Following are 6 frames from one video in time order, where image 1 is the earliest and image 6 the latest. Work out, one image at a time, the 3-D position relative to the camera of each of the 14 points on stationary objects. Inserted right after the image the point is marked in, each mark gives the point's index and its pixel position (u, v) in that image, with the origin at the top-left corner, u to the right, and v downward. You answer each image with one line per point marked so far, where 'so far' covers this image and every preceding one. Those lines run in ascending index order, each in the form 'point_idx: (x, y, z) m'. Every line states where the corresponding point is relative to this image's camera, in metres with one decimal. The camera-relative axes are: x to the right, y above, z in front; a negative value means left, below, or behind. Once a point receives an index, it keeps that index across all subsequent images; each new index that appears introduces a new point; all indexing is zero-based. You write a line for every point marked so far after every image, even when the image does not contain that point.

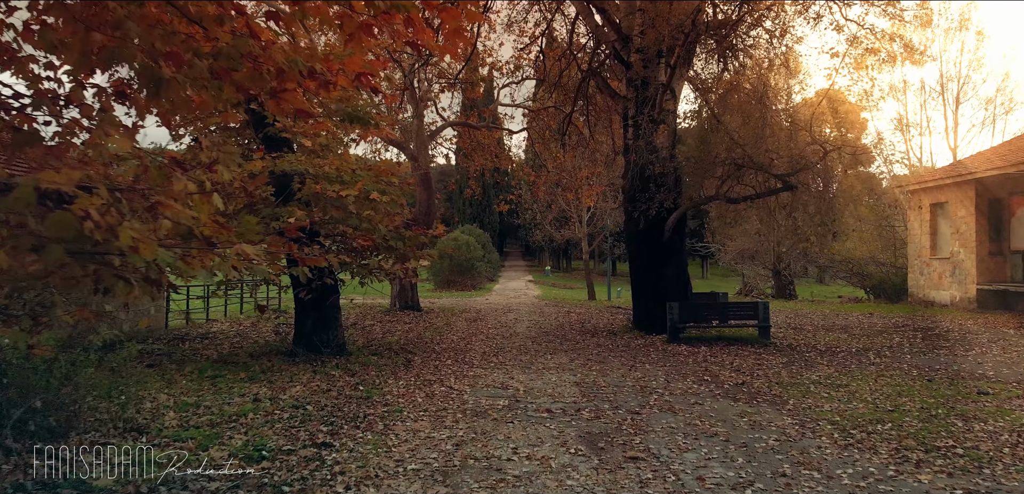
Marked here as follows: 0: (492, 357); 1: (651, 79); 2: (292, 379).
0: (-0.3, -1.7, +9.1) m
1: (+2.8, +3.3, +11.5) m
2: (-3.0, -1.8, +7.9) m
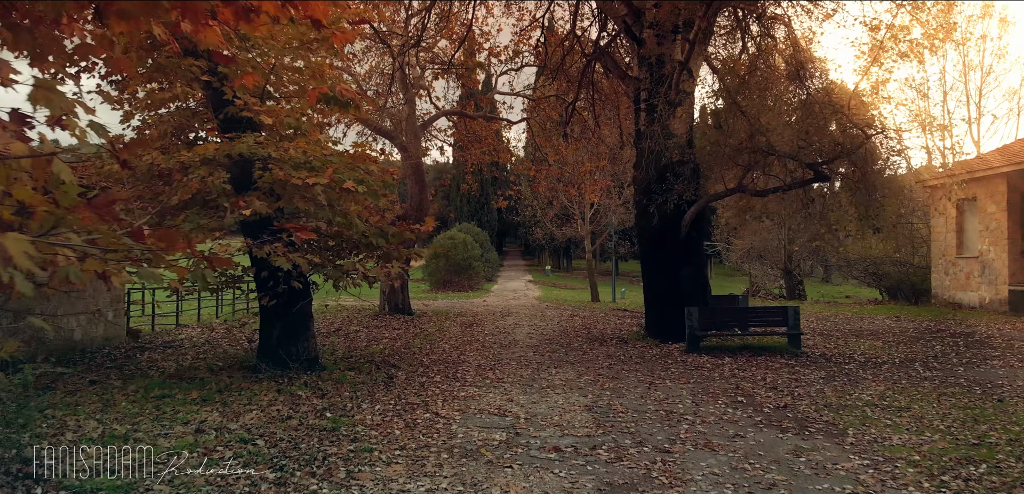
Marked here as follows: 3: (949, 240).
0: (-0.3, -1.7, +7.8) m
1: (+2.7, +3.4, +10.3) m
2: (-3.0, -1.8, +6.7) m
3: (+14.1, +0.2, +18.9) m
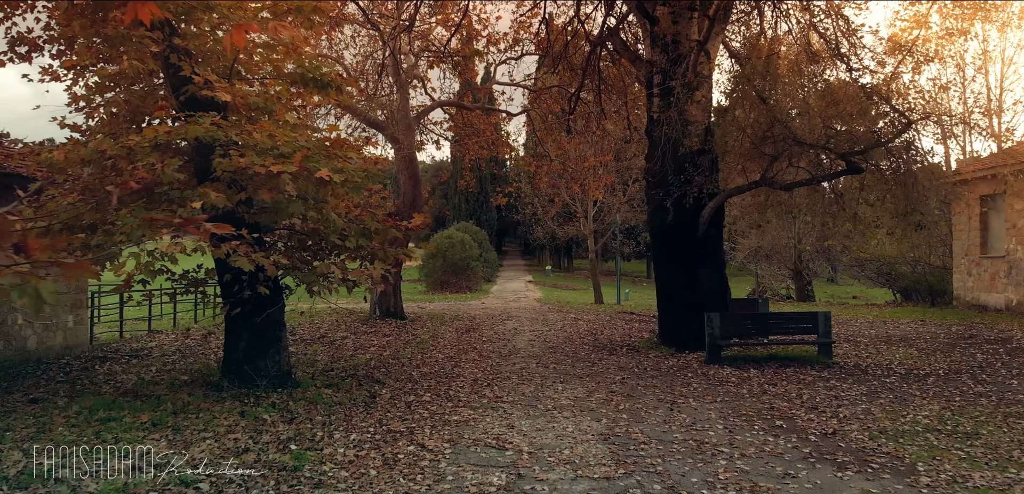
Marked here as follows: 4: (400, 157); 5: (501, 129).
0: (-0.3, -1.7, +6.9) m
1: (+2.7, +3.4, +9.3) m
2: (-3.0, -1.8, +5.7) m
3: (+14.1, +0.3, +18.0) m
4: (-2.7, +2.1, +14.2) m
5: (-0.3, +3.7, +18.4) m
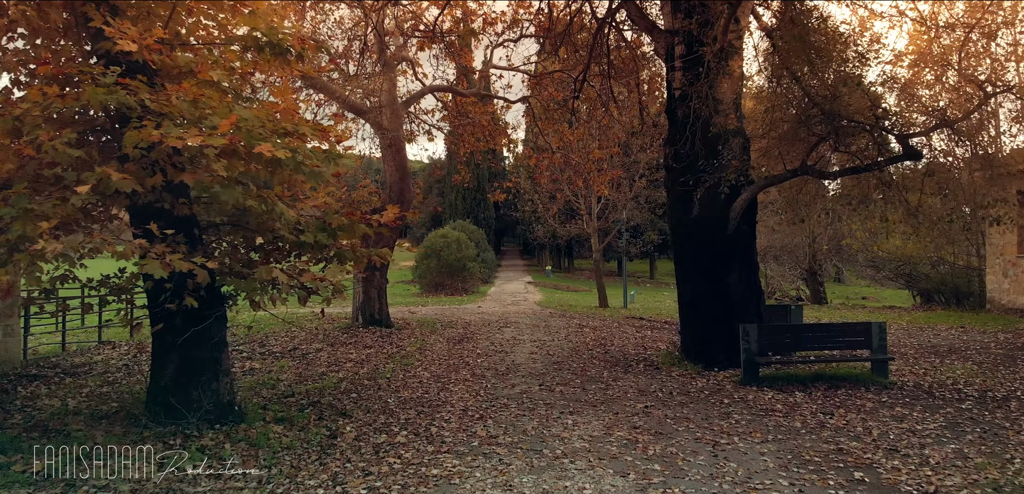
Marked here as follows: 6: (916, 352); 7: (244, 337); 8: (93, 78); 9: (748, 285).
0: (-0.3, -1.7, +5.5) m
1: (+2.7, +3.4, +8.0) m
2: (-3.0, -1.7, +4.3) m
3: (+14.1, +0.3, +16.6) m
4: (-2.8, +2.2, +12.8) m
5: (-0.4, +3.7, +17.0) m
6: (+7.0, -1.8, +10.2) m
7: (-4.9, -1.7, +10.7) m
8: (-3.6, +1.4, +5.0) m
9: (+3.2, -0.5, +7.9) m
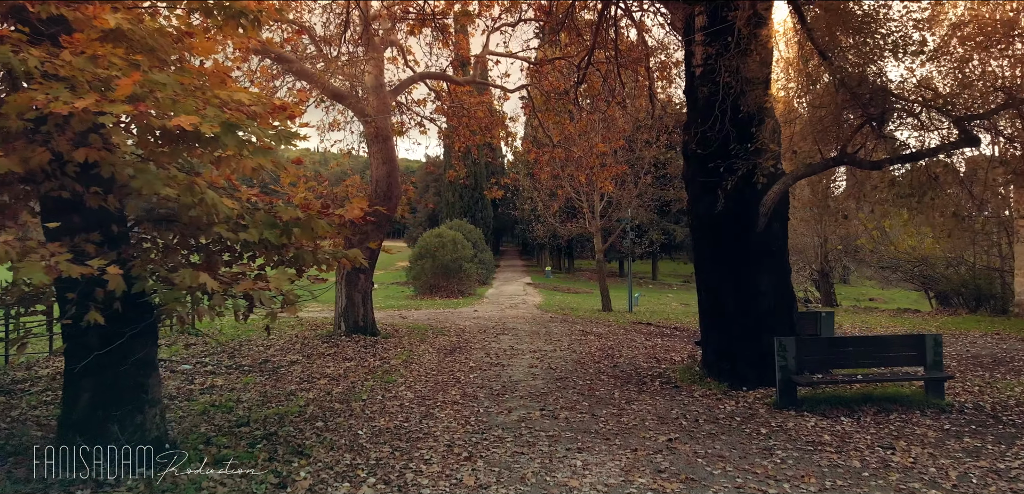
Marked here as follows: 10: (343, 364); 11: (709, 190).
0: (-0.4, -1.7, +4.5) m
1: (+2.7, +3.4, +6.9) m
2: (-3.1, -1.7, +3.3) m
3: (+14.0, +0.3, +15.6) m
4: (-2.8, +2.2, +11.8) m
5: (-0.4, +3.7, +16.0) m
6: (+7.0, -1.8, +9.1) m
7: (-4.9, -1.7, +9.7) m
8: (-3.6, +1.4, +4.0) m
9: (+3.1, -0.5, +6.8) m
10: (-2.5, -1.7, +8.6) m
11: (+2.4, +0.7, +7.0) m
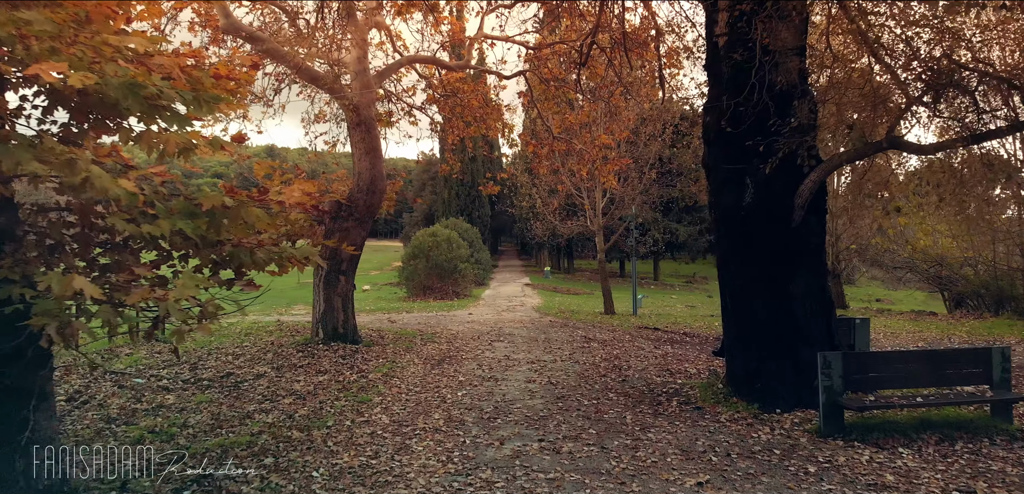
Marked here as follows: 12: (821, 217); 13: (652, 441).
0: (-0.4, -1.6, +3.5) m
1: (+2.6, +3.4, +6.0) m
2: (-3.1, -1.7, +2.3) m
3: (+14.0, +0.3, +14.6) m
4: (-2.9, +2.2, +10.8) m
5: (-0.5, +3.8, +15.0) m
6: (+6.9, -1.8, +8.2) m
7: (-5.0, -1.6, +8.7) m
8: (-3.7, +1.5, +3.0) m
9: (+3.1, -0.5, +5.8) m
10: (-2.6, -1.7, +7.6) m
11: (+2.3, +0.7, +6.0) m
12: (+3.1, +0.3, +5.9) m
13: (+1.1, -1.6, +4.9) m
